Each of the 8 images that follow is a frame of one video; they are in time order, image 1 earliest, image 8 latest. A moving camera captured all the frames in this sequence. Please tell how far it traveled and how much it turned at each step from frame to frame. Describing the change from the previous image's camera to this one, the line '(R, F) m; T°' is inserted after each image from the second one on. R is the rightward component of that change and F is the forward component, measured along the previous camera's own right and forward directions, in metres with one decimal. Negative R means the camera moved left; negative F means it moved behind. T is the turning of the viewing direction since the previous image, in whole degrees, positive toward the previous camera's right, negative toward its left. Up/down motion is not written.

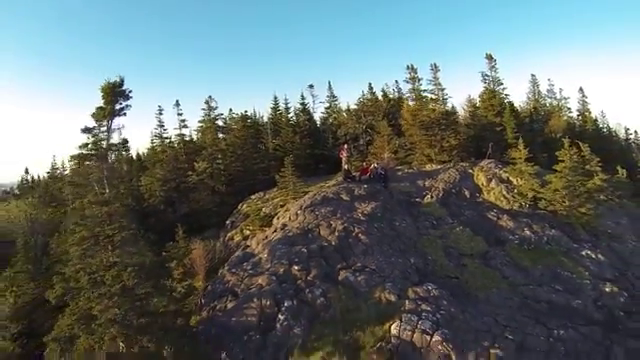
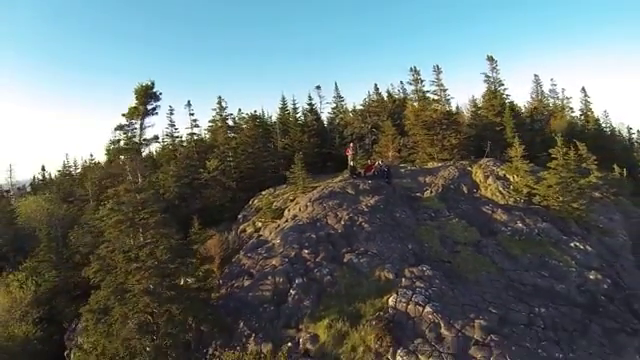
(0.0, -1.8) m; -1°
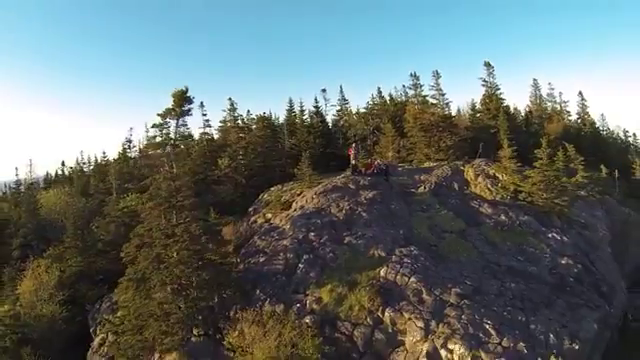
(0.0, -2.9) m; 0°
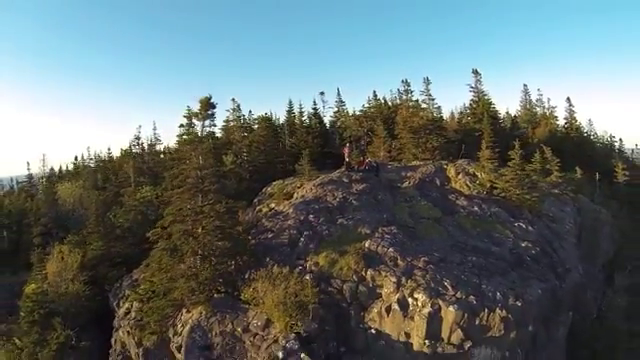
(0.0, -4.2) m; 0°
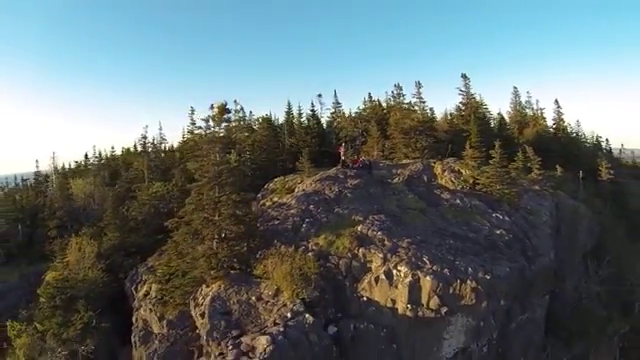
(-0.2, -3.7) m; 0°
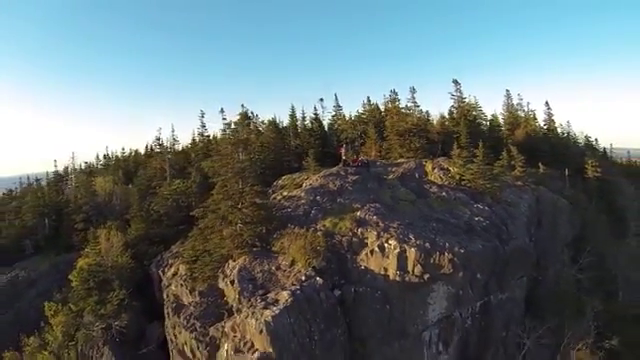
(-0.3, -5.5) m; 0°
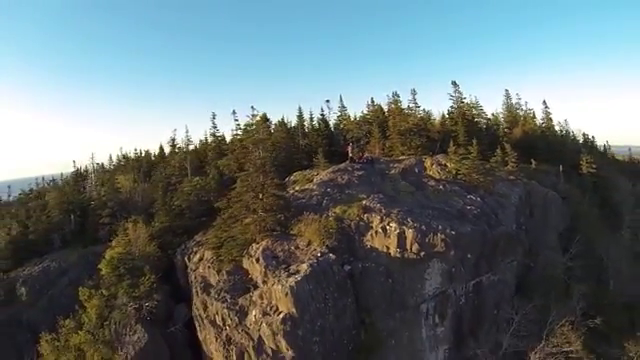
(-0.5, -4.8) m; 0°
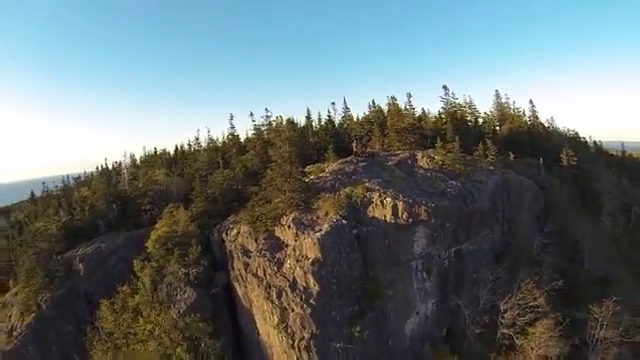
(-1.1, -11.6) m; 0°
